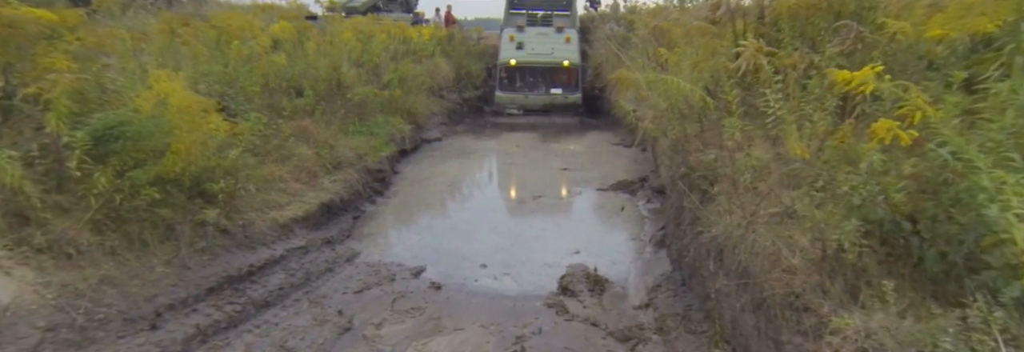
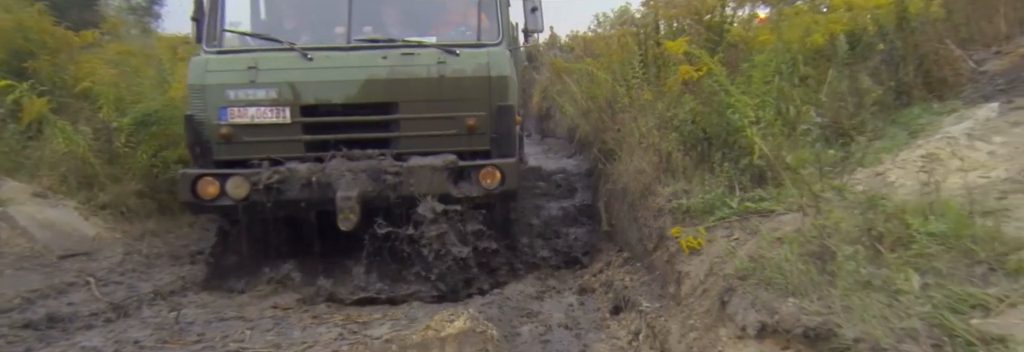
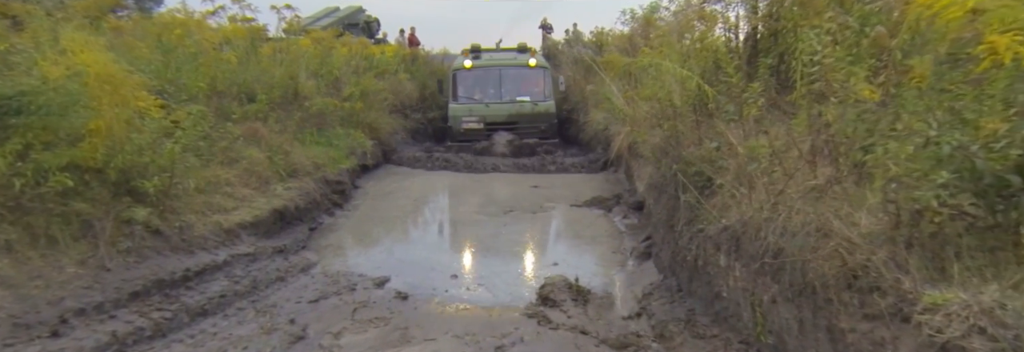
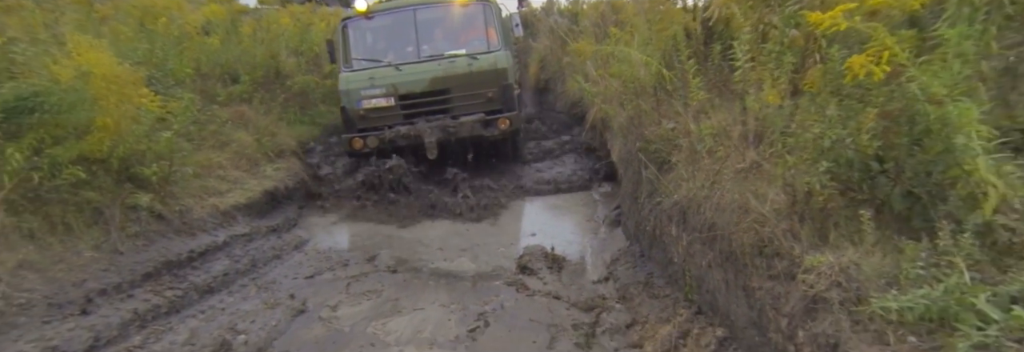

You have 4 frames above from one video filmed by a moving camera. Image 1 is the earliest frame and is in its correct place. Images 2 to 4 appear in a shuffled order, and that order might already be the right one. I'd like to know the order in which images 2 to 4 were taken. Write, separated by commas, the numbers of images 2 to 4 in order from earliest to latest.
3, 4, 2
